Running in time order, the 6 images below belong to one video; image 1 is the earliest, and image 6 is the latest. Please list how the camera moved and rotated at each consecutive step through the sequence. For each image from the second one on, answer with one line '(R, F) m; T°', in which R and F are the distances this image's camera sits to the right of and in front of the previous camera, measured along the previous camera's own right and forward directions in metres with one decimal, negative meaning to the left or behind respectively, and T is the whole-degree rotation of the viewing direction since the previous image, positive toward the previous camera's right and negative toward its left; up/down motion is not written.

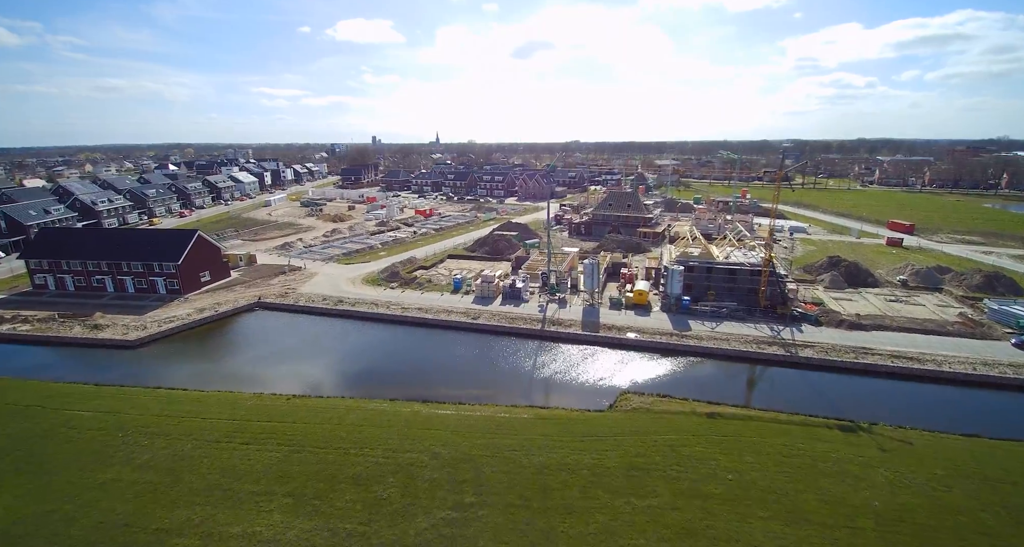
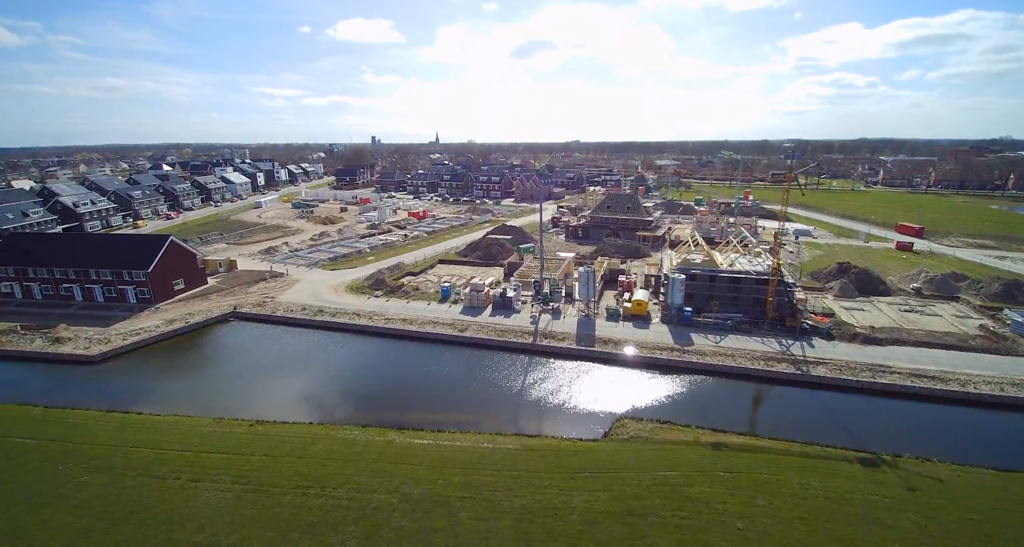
(+0.5, +1.4) m; 0°
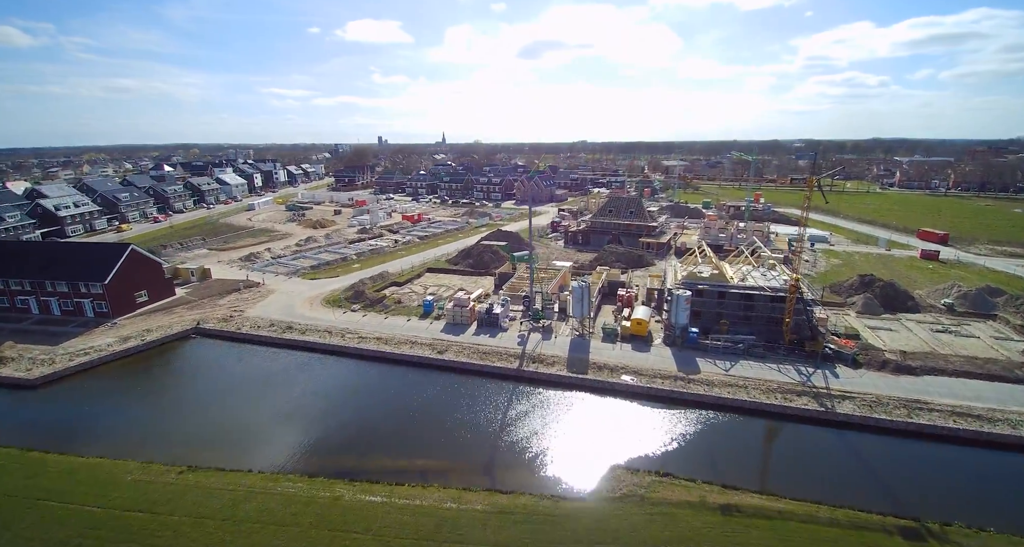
(+0.8, +2.1) m; -1°
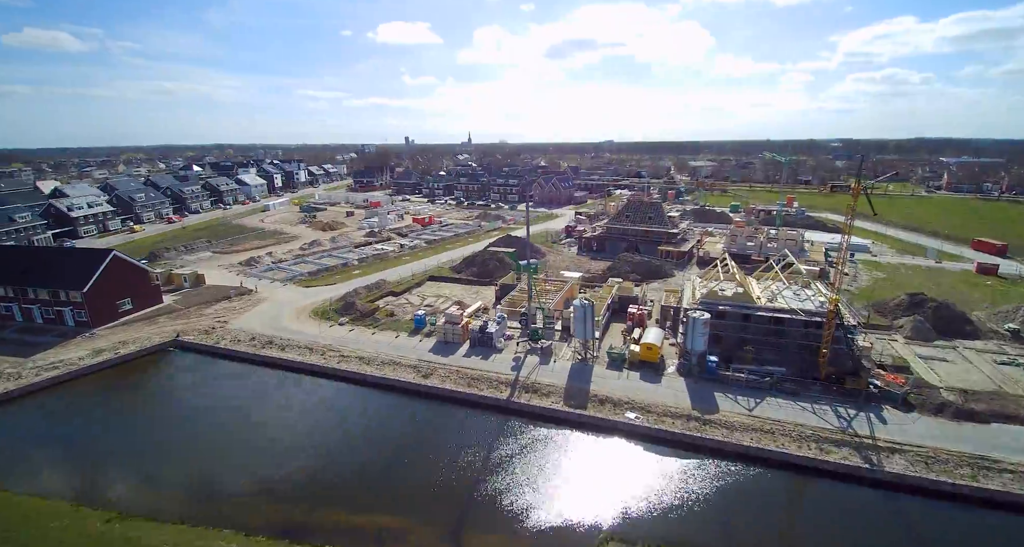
(+1.1, +2.0) m; -3°
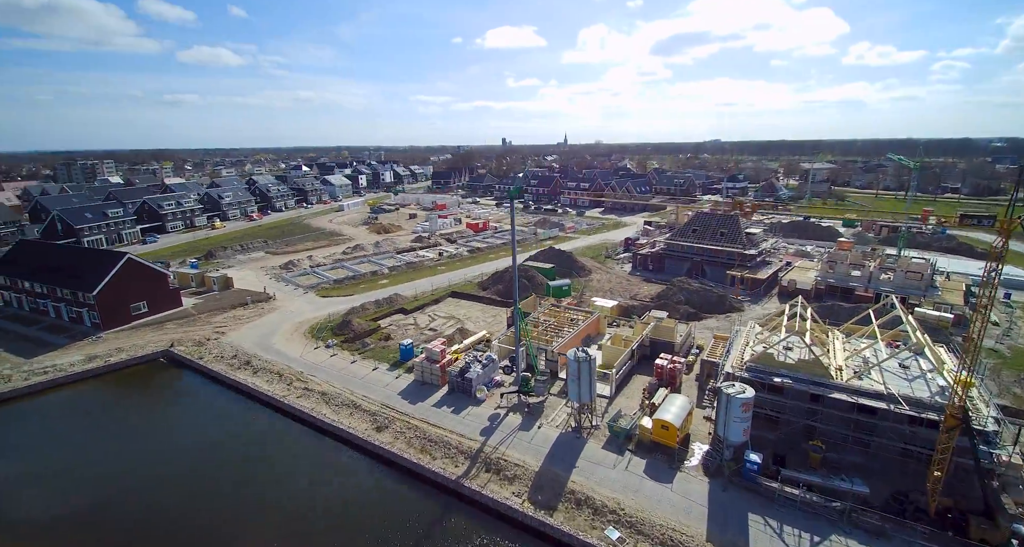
(+3.1, +4.0) m; -11°
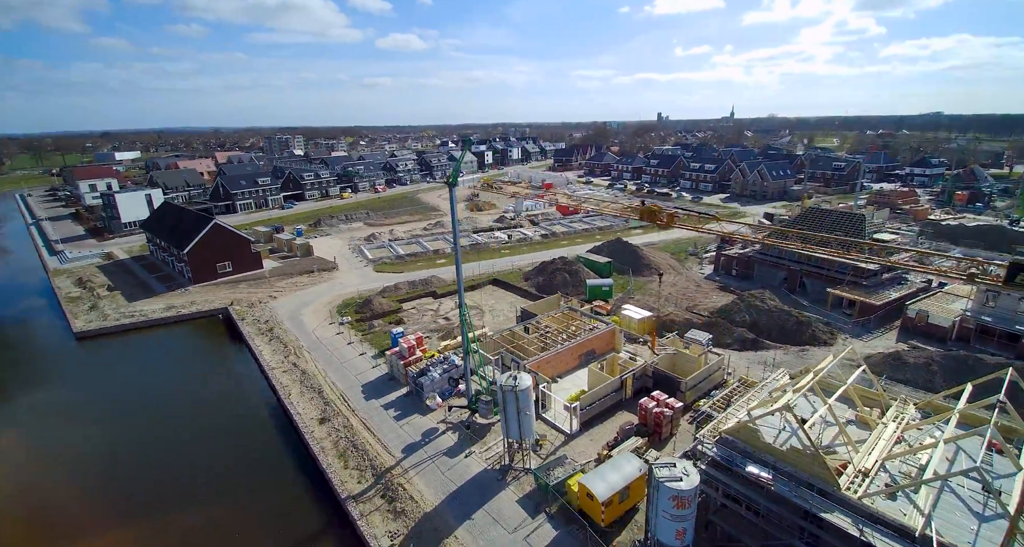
(+4.8, +2.9) m; -18°
